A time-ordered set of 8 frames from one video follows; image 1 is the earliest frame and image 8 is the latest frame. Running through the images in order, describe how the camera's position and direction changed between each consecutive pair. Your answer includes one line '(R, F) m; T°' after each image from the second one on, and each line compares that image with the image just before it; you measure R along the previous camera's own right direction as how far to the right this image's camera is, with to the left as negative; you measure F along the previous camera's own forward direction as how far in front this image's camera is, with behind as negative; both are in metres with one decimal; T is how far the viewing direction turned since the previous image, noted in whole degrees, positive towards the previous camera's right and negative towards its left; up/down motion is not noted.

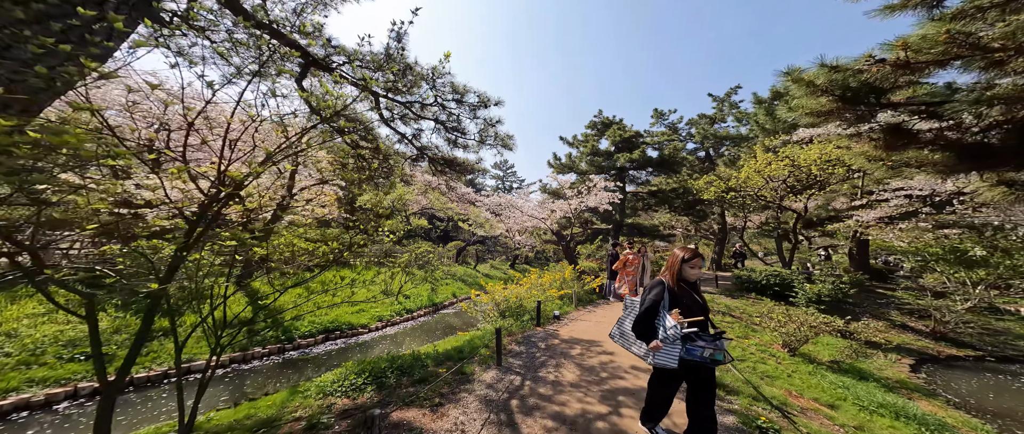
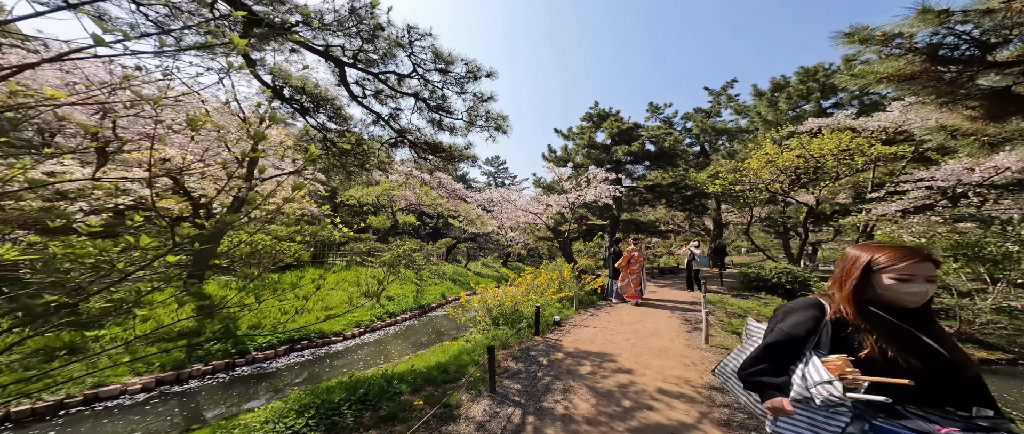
(0.0, +0.9) m; +1°
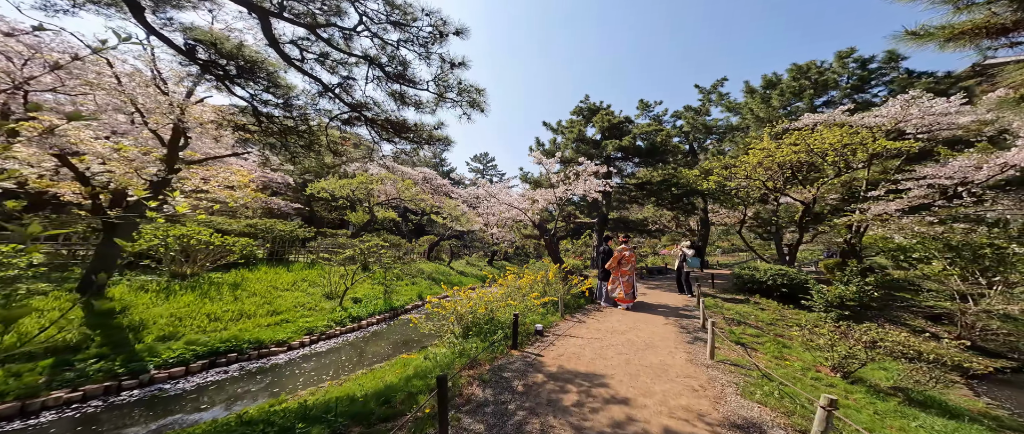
(+0.2, +0.9) m; +2°
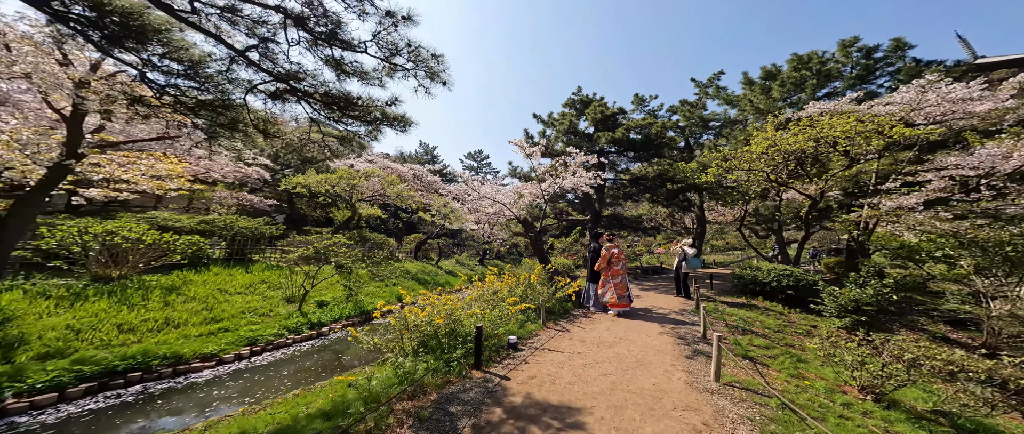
(+0.4, +0.9) m; +1°
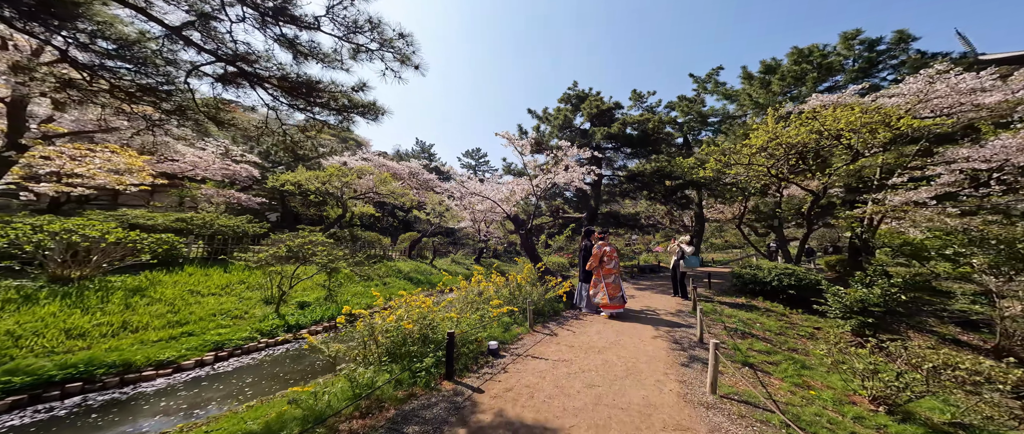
(+0.3, +0.4) m; 0°
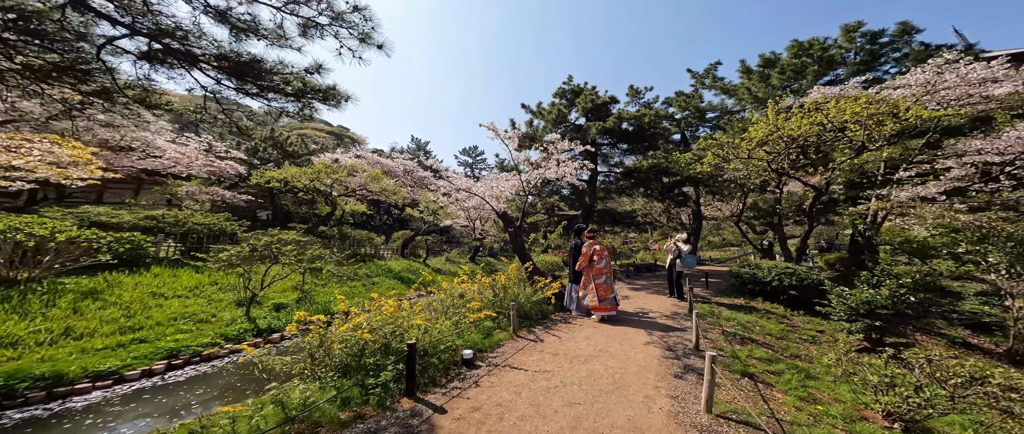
(+0.3, +0.4) m; 0°
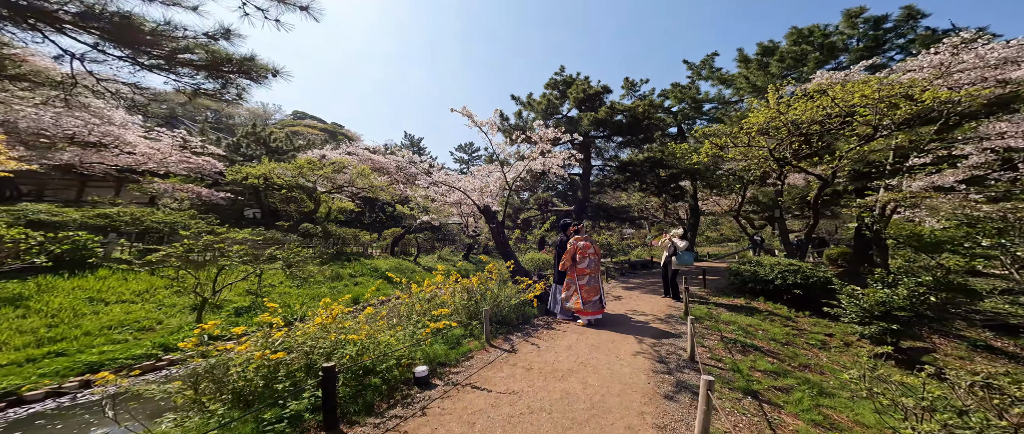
(+0.4, +0.6) m; 0°
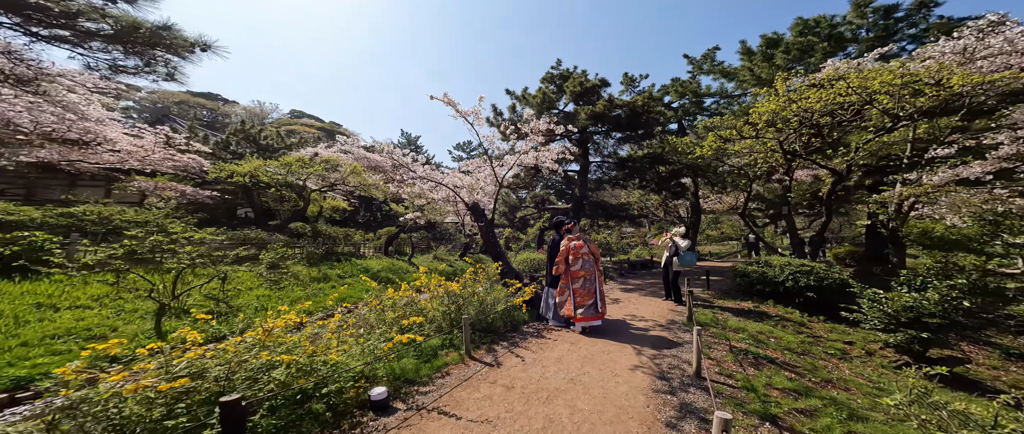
(+0.2, +0.5) m; 0°
